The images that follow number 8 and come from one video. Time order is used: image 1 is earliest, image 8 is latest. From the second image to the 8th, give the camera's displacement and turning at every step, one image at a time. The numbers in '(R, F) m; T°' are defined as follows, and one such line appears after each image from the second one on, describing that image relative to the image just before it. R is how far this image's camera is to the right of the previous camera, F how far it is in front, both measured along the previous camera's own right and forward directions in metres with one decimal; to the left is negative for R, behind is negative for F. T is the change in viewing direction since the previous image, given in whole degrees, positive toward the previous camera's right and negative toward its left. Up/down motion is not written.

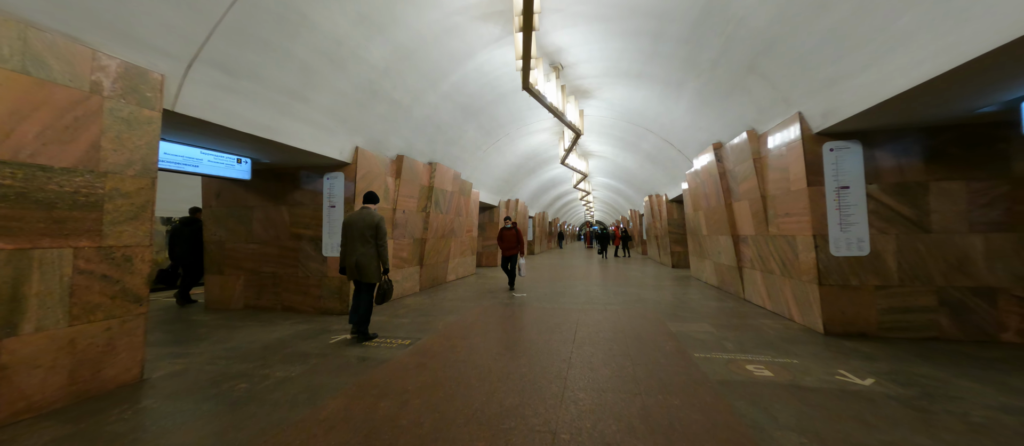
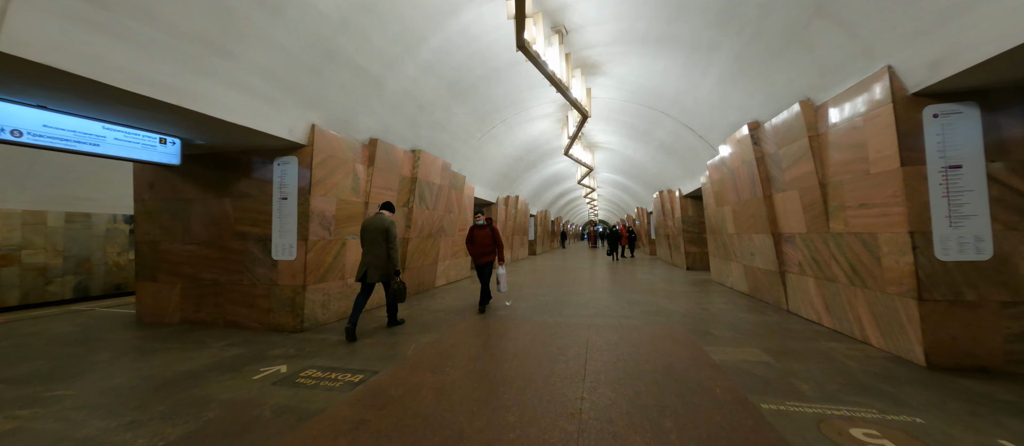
(+0.1, +1.0) m; 0°
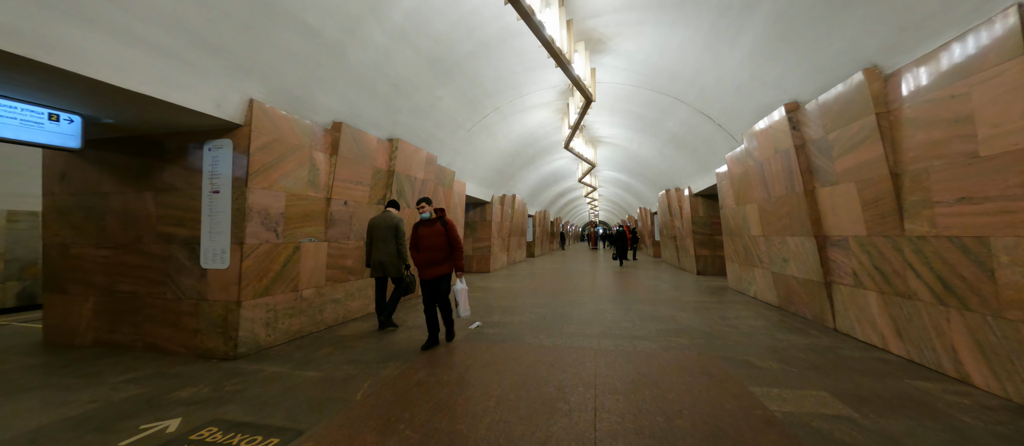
(+0.1, +0.8) m; 0°
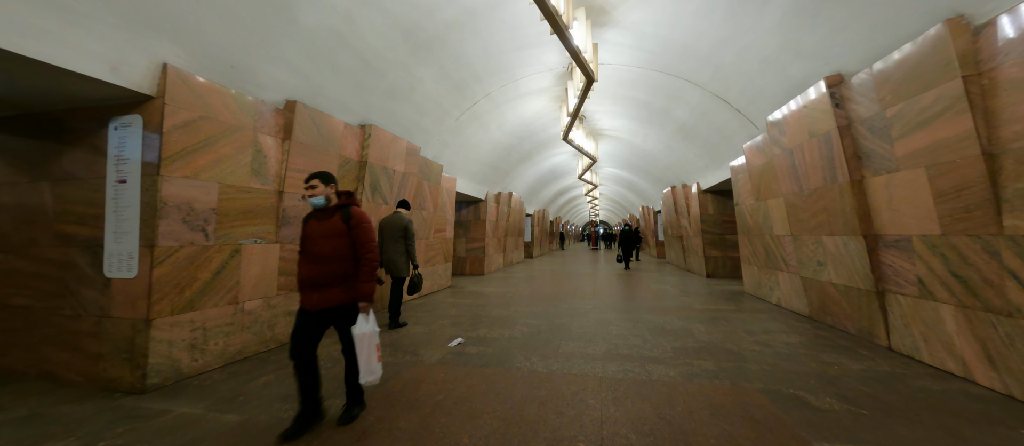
(+0.2, +0.7) m; 0°
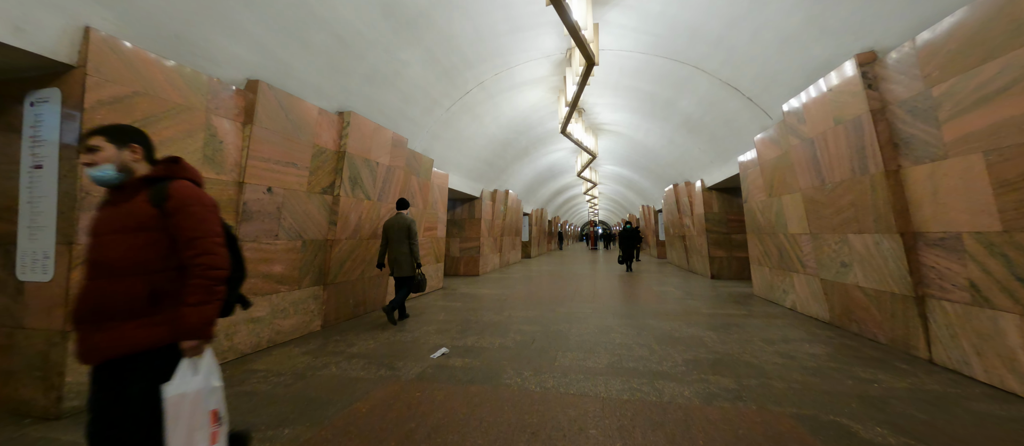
(+0.1, +0.4) m; 0°
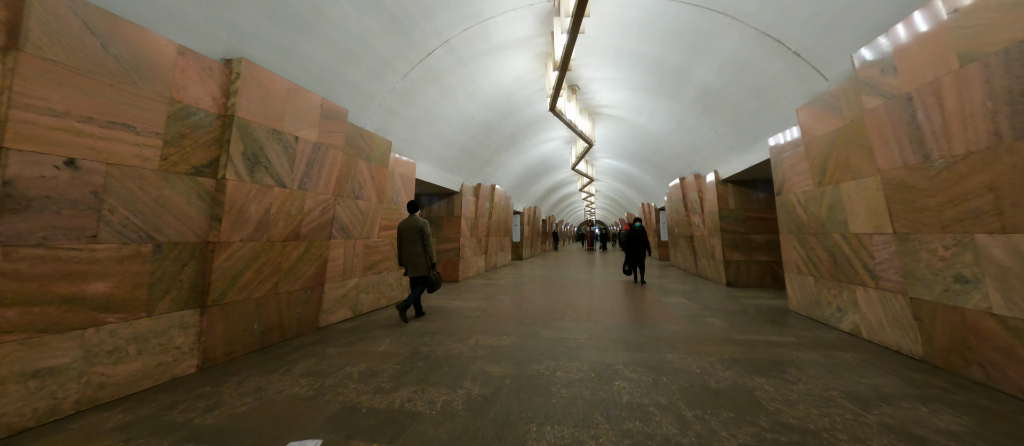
(+0.4, +1.2) m; +1°
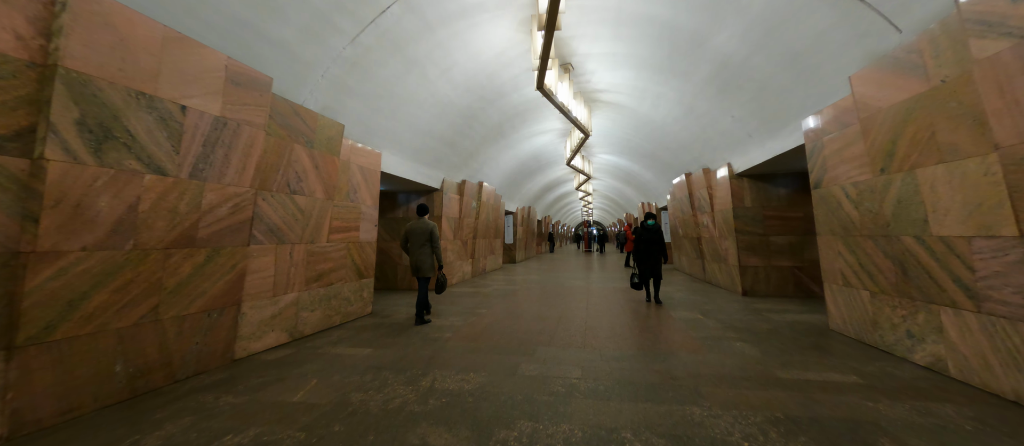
(+0.3, +0.9) m; 0°
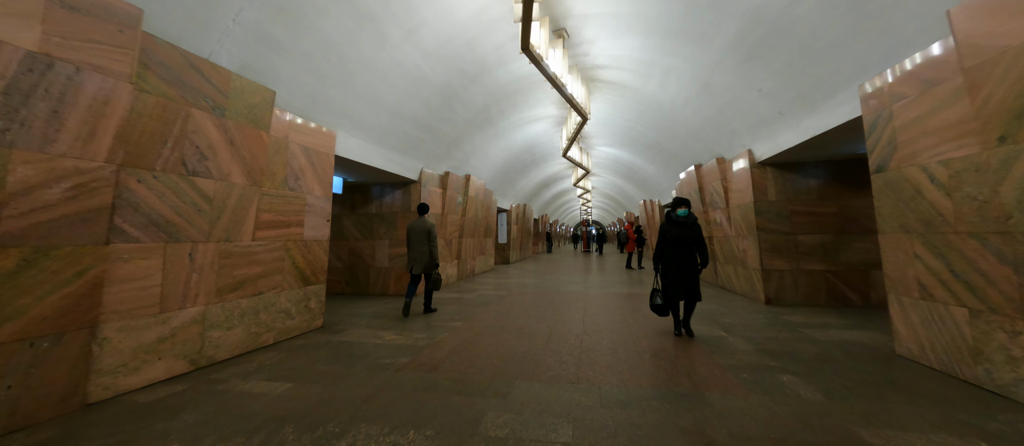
(+0.3, +0.9) m; 0°
